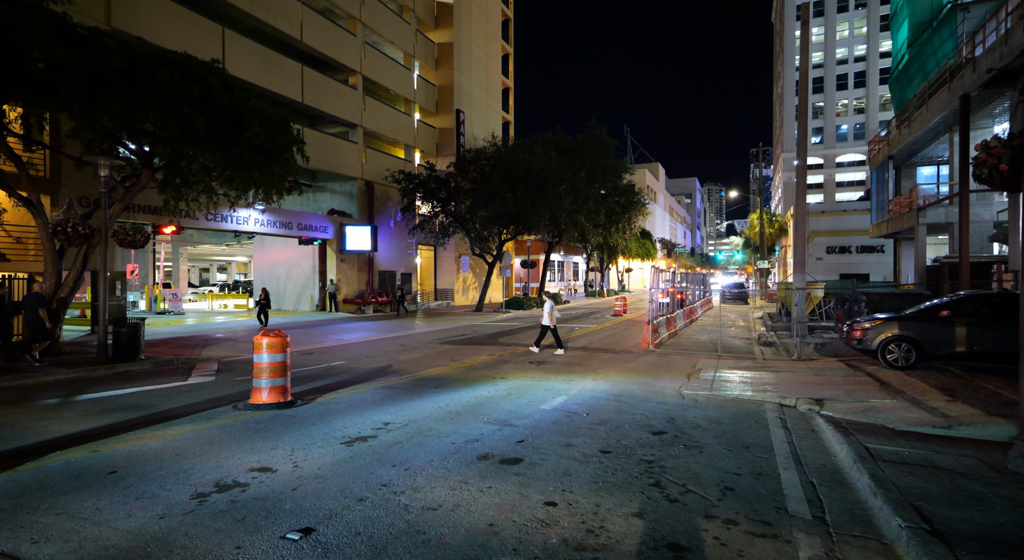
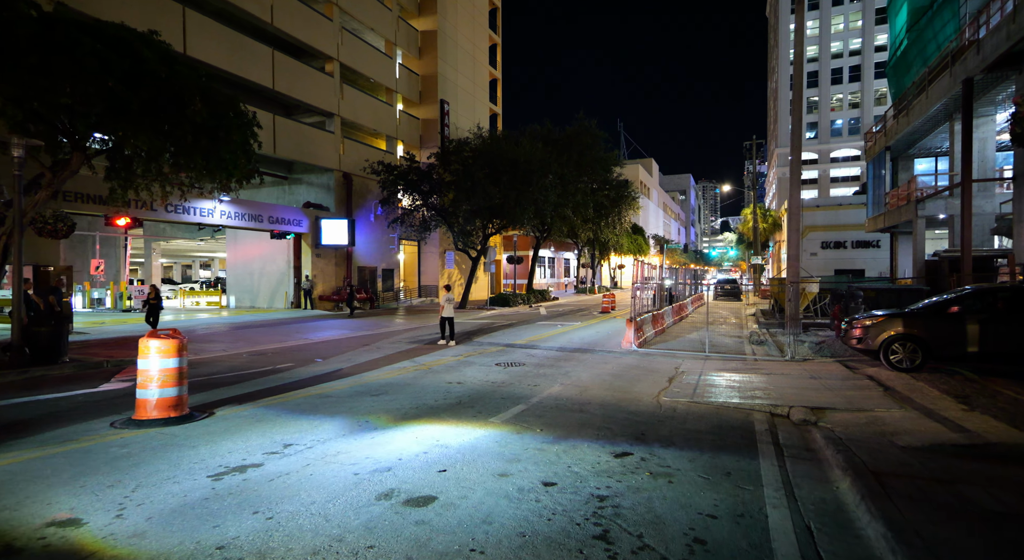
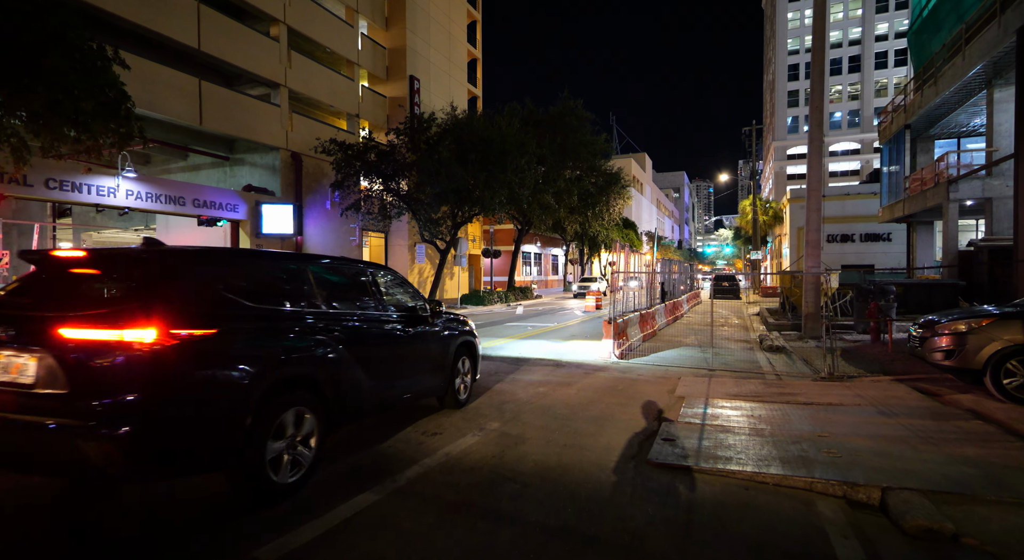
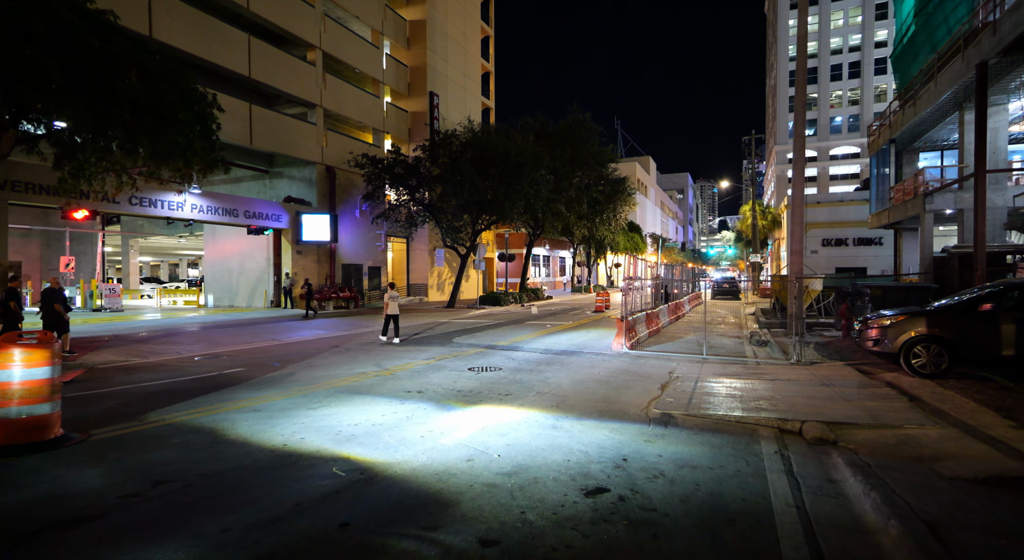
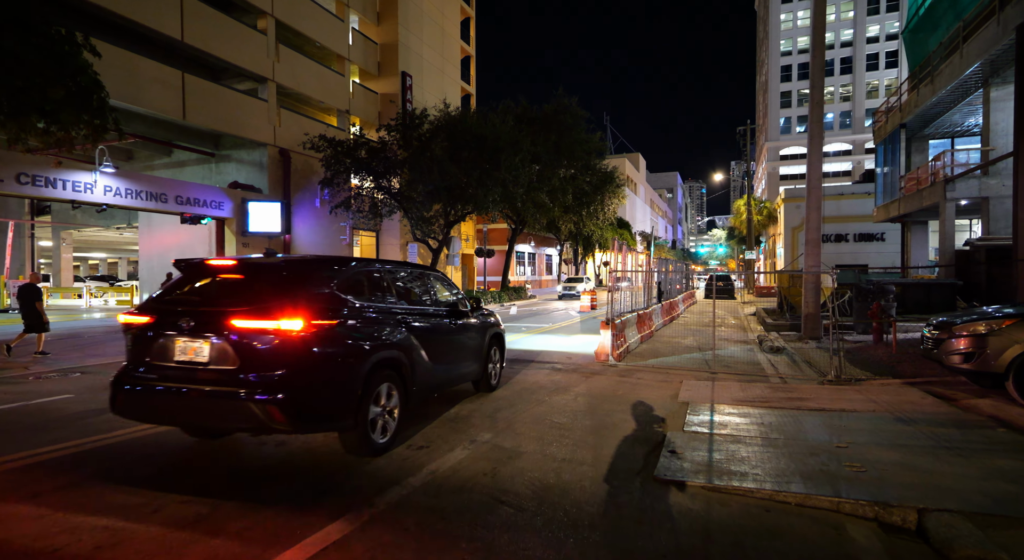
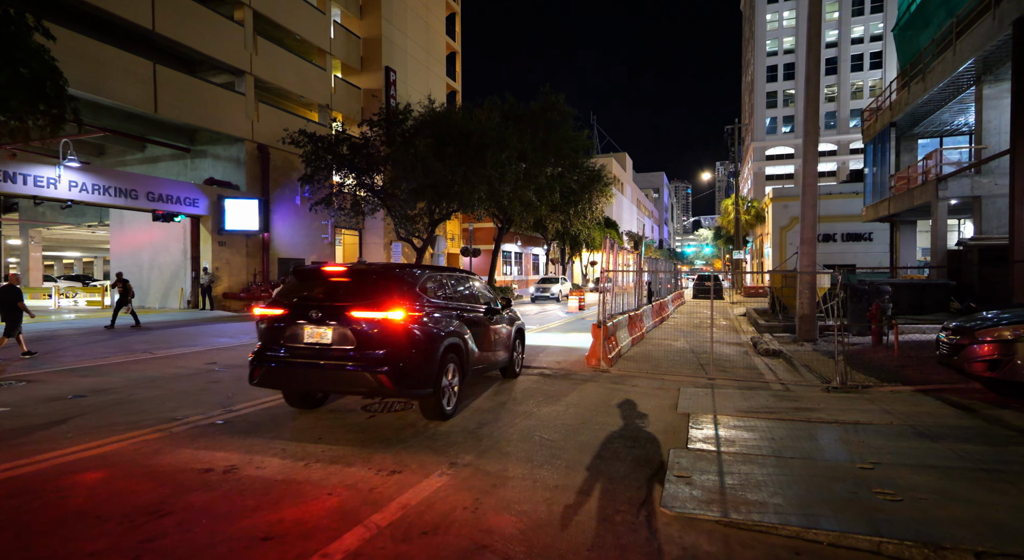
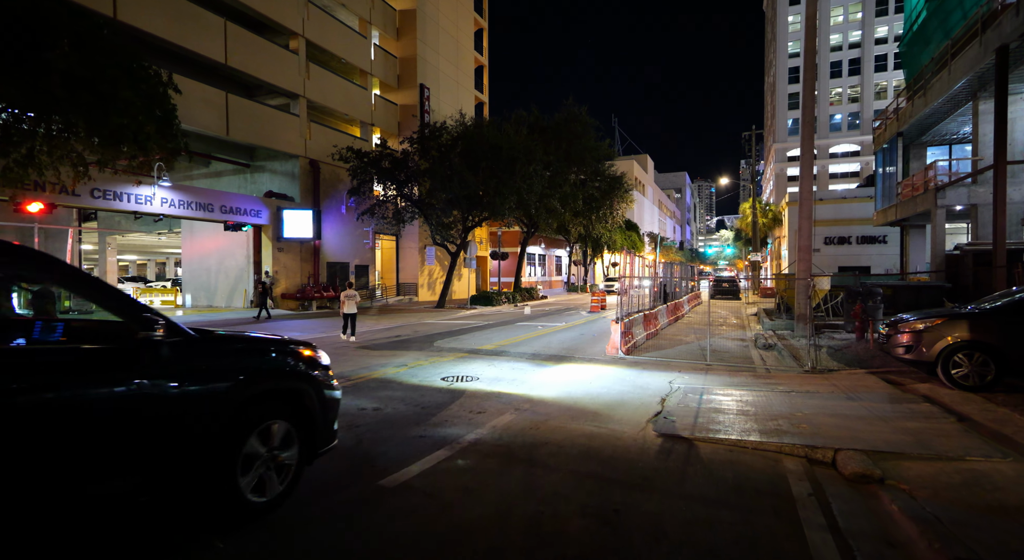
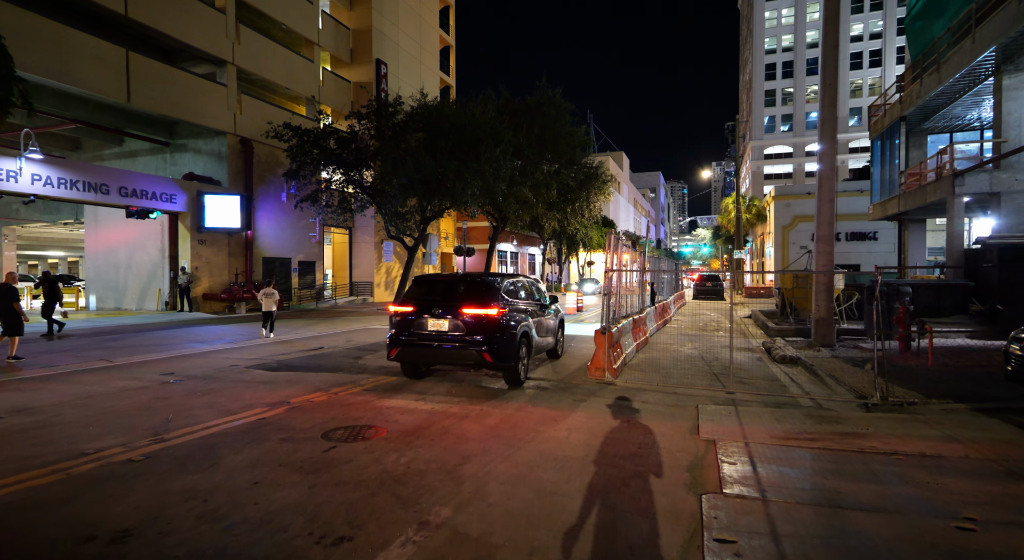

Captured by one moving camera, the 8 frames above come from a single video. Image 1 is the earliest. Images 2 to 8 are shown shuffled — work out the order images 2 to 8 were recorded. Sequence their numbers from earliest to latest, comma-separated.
2, 4, 7, 3, 5, 6, 8
